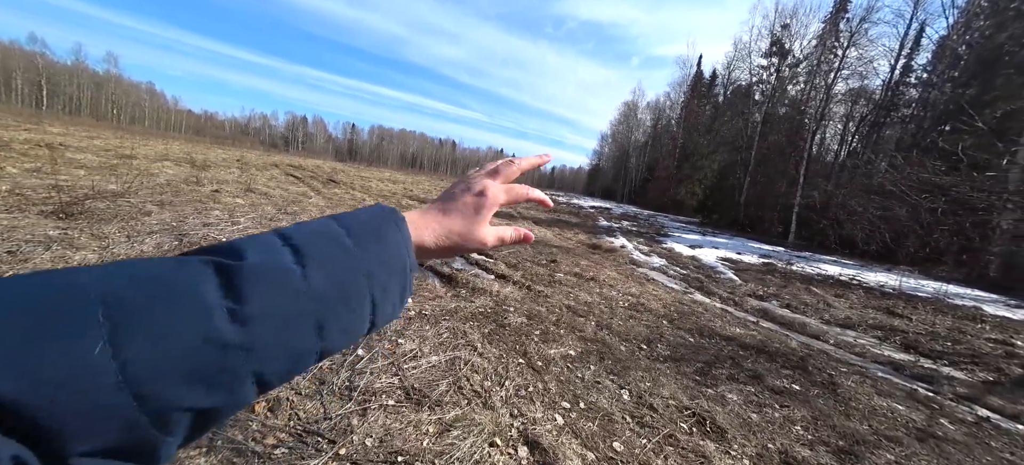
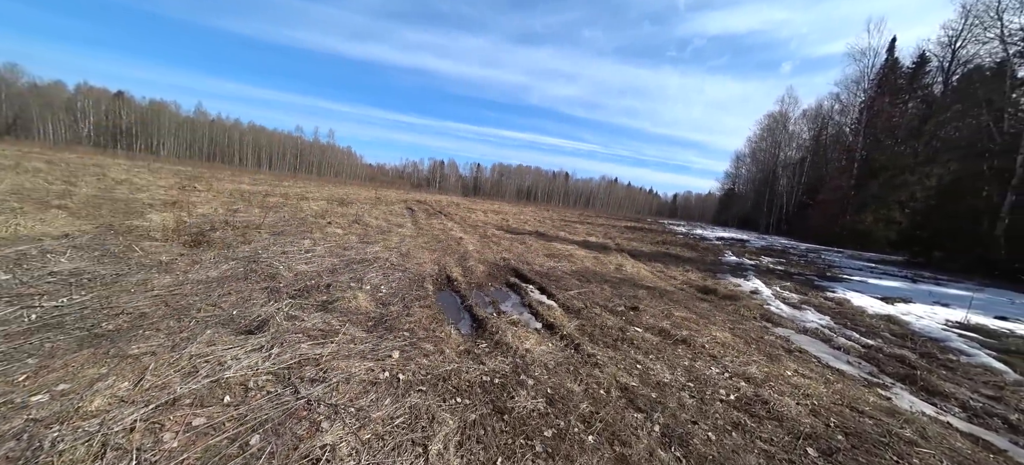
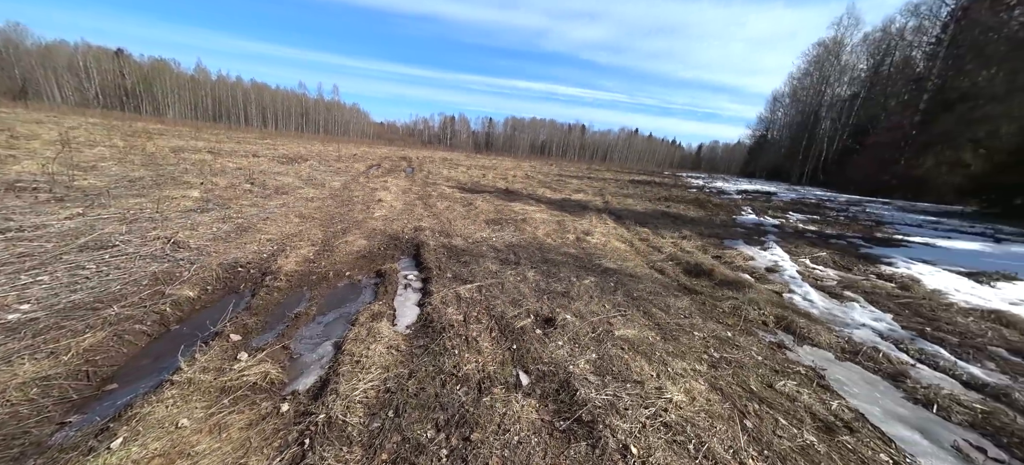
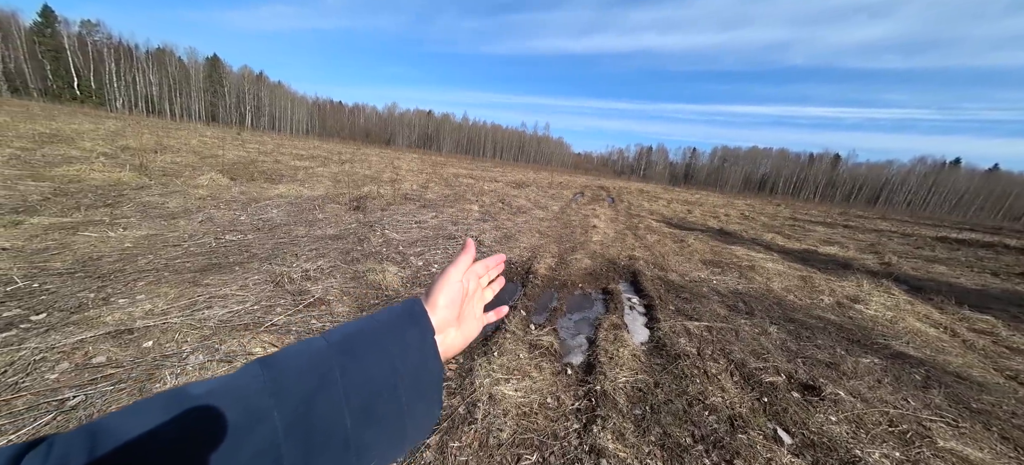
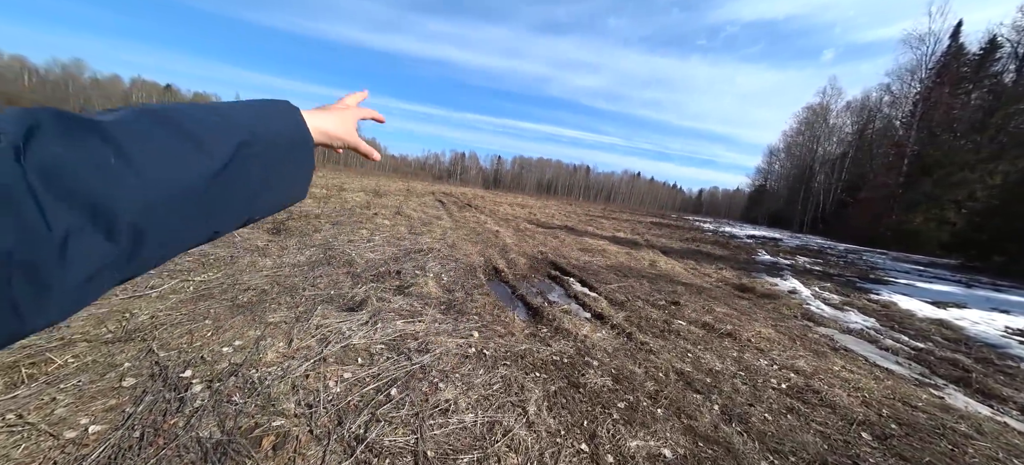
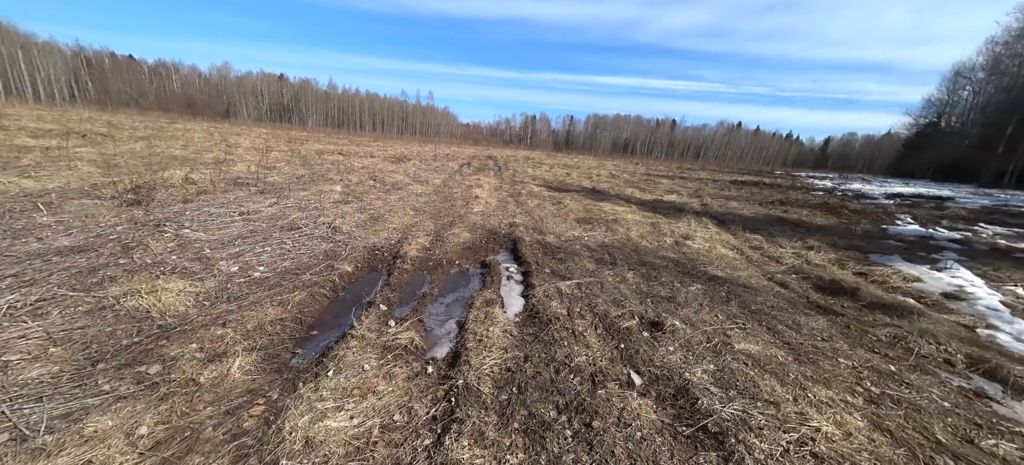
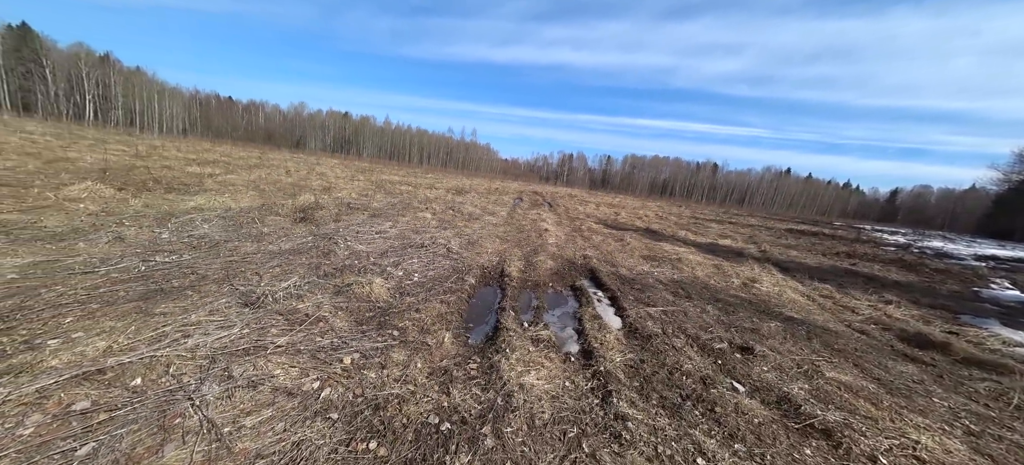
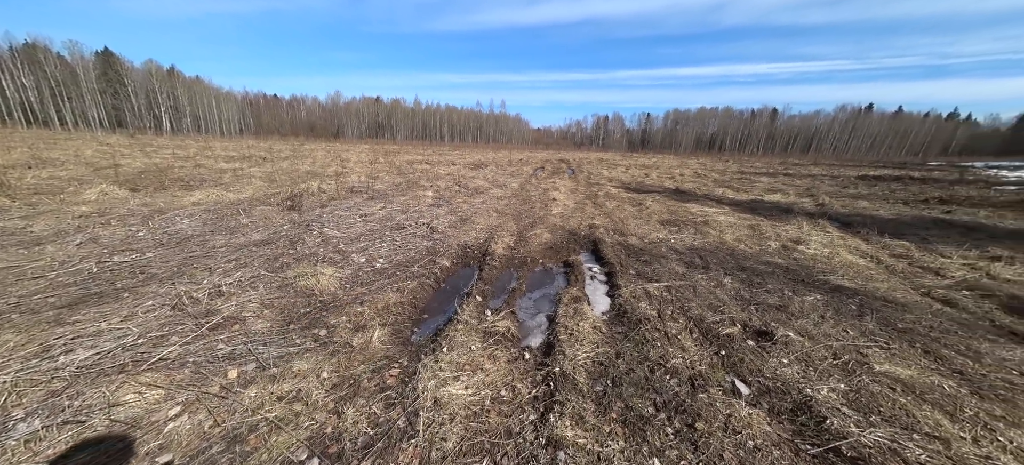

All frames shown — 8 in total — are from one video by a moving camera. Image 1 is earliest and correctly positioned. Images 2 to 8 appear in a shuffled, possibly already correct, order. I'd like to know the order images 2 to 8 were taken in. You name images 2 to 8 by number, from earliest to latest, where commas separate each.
5, 2, 7, 4, 8, 6, 3
